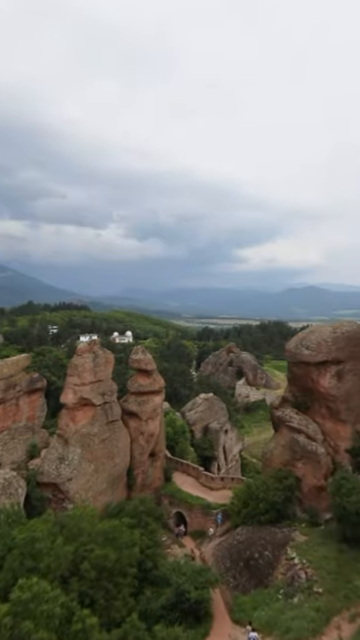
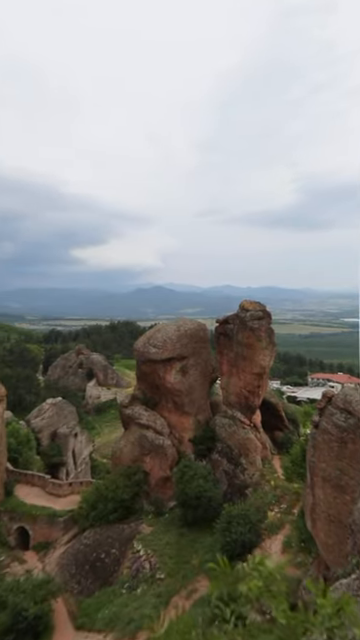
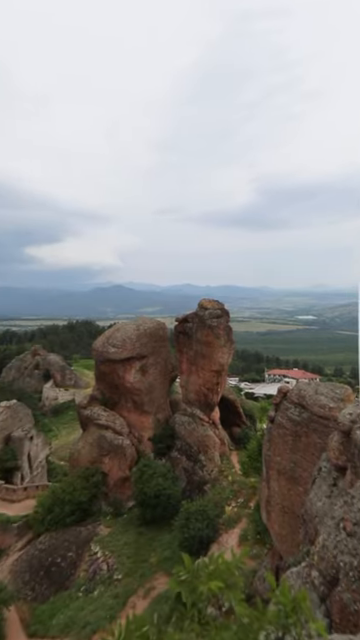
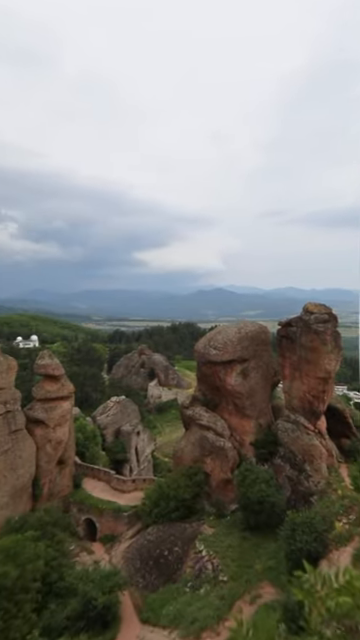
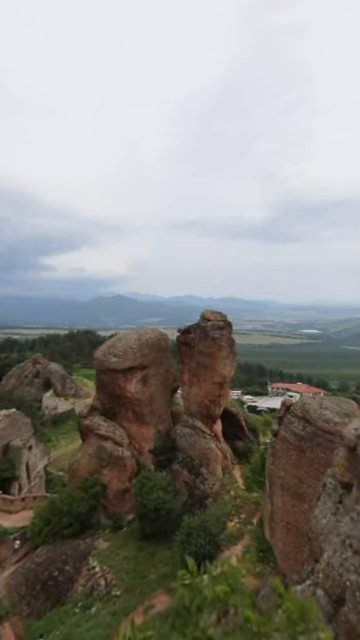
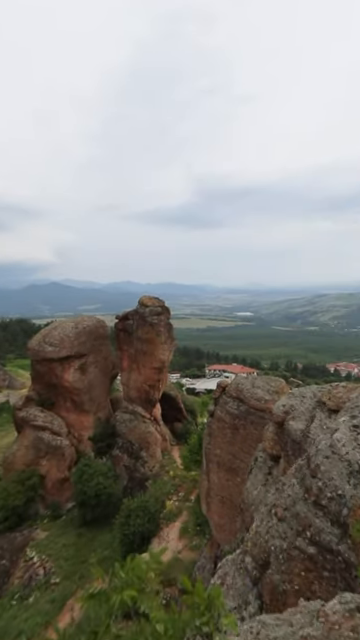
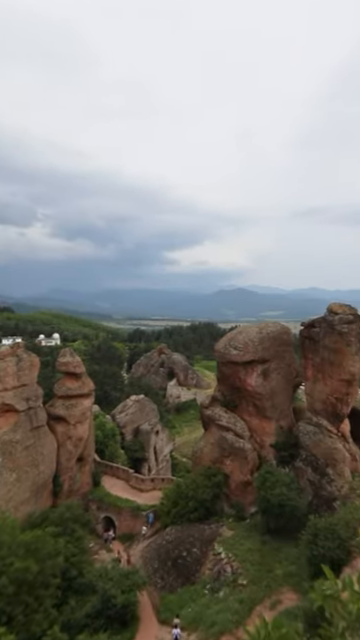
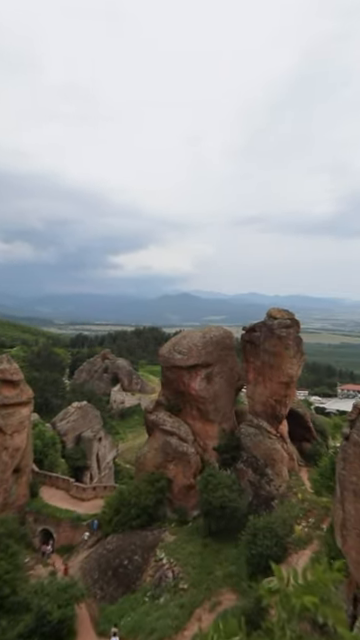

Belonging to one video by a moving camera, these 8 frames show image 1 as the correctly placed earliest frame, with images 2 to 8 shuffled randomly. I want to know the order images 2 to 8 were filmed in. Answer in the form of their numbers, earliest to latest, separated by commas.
7, 8, 5, 6, 3, 2, 4
